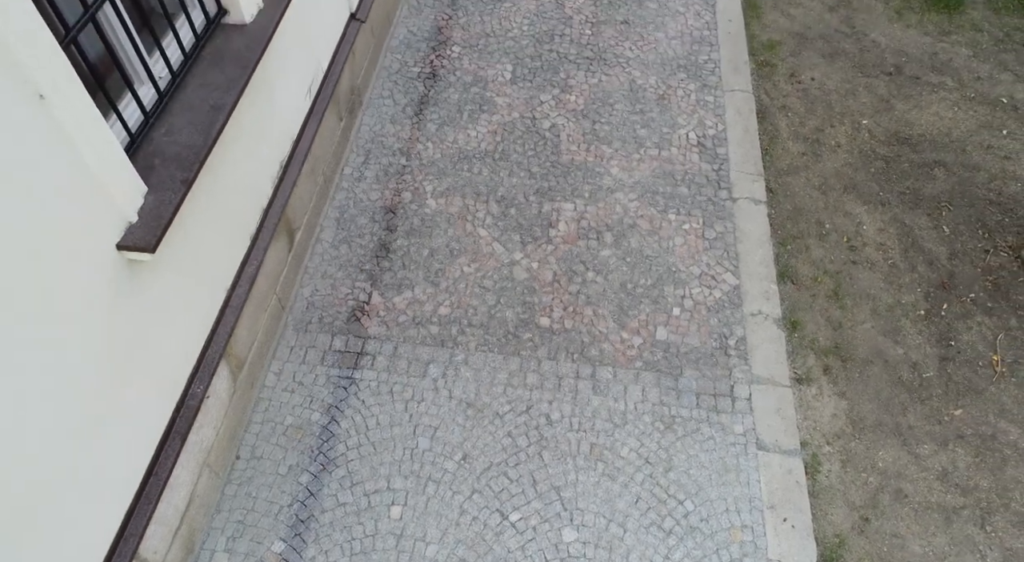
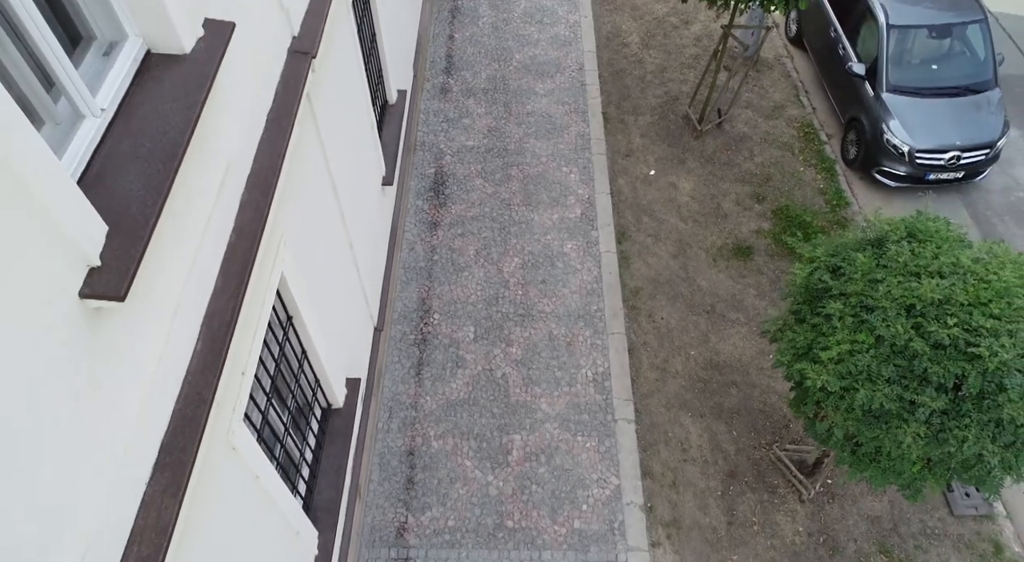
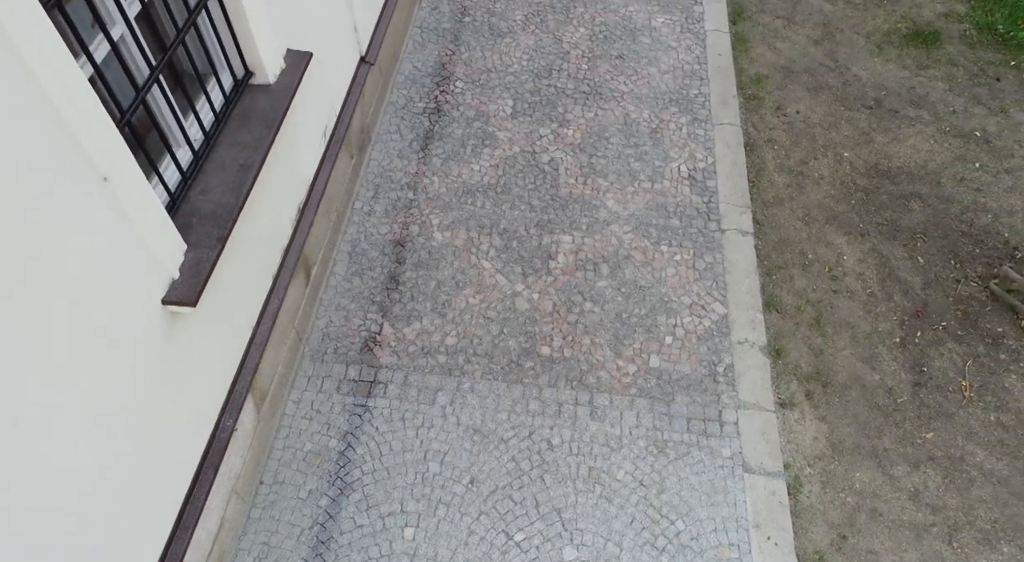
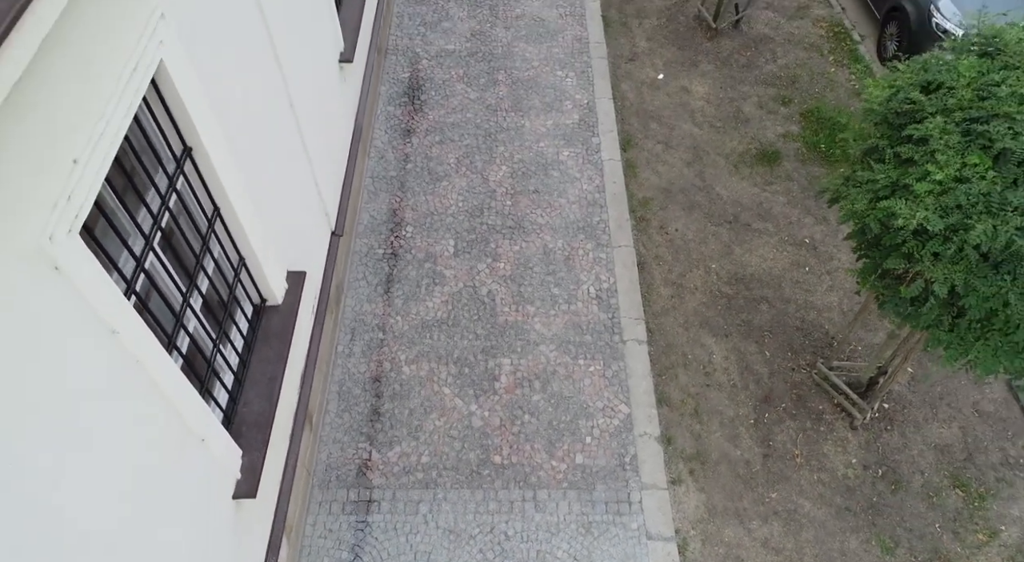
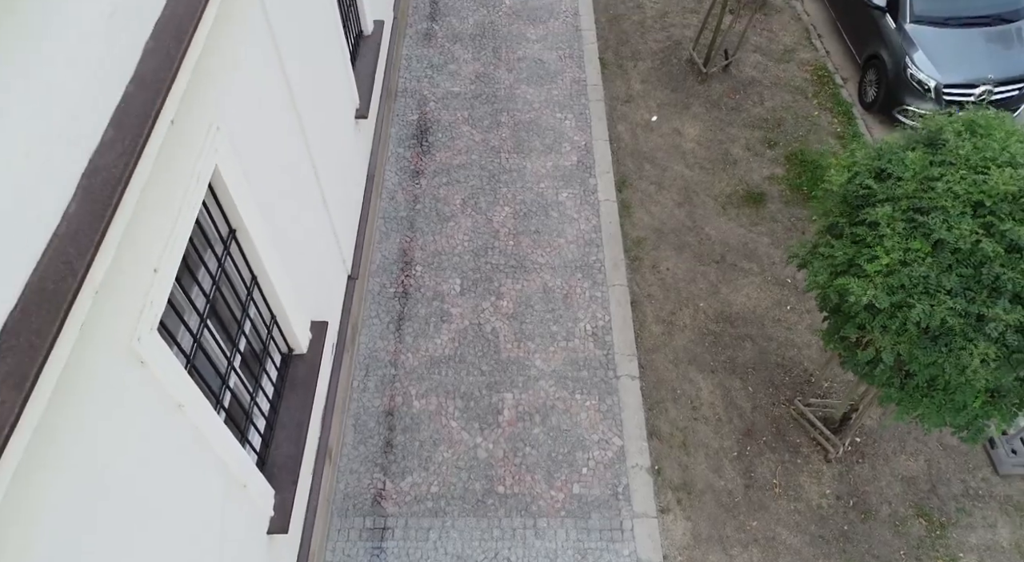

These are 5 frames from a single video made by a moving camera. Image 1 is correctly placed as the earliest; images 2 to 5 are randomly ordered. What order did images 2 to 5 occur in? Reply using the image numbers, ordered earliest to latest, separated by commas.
3, 4, 5, 2
